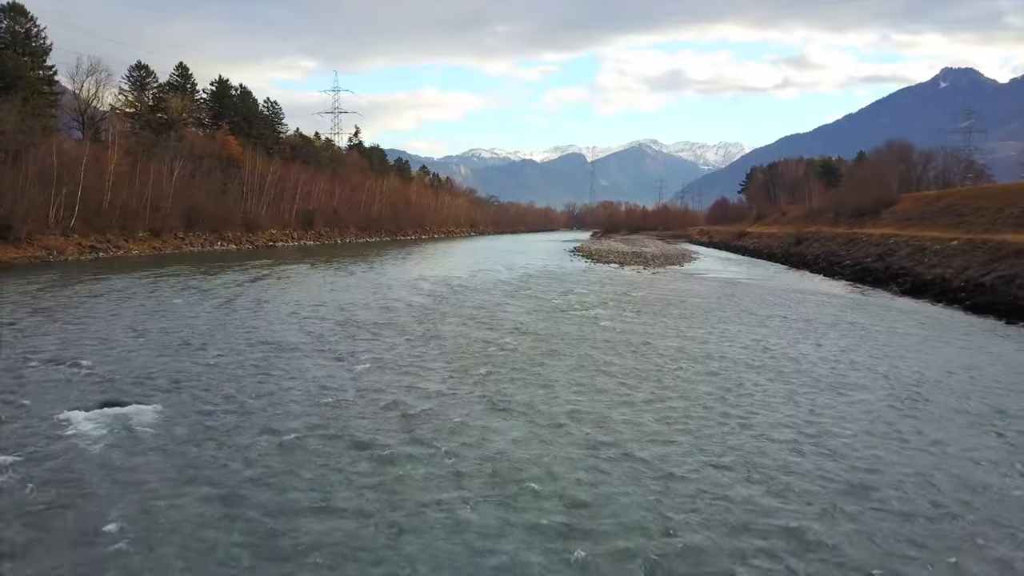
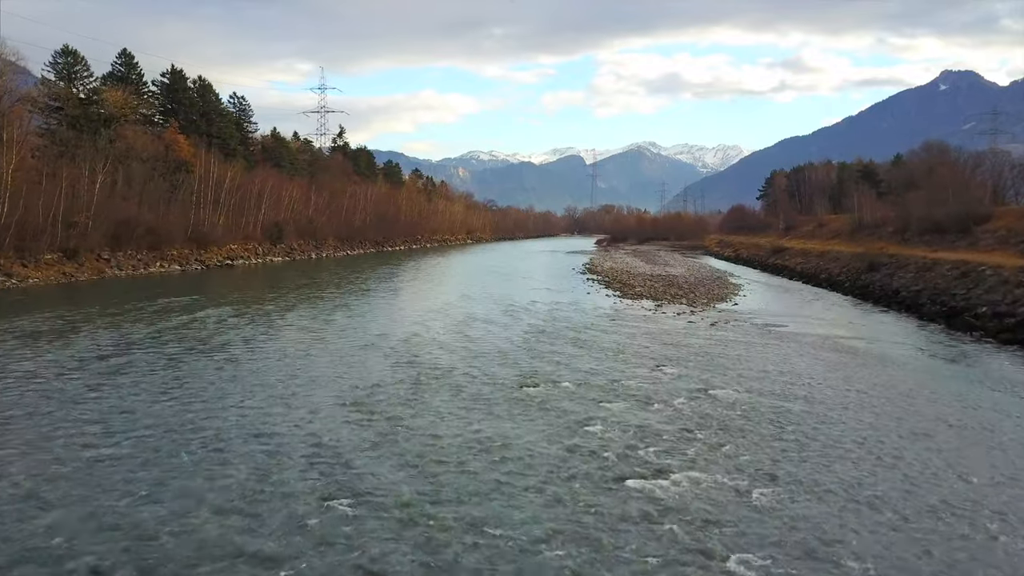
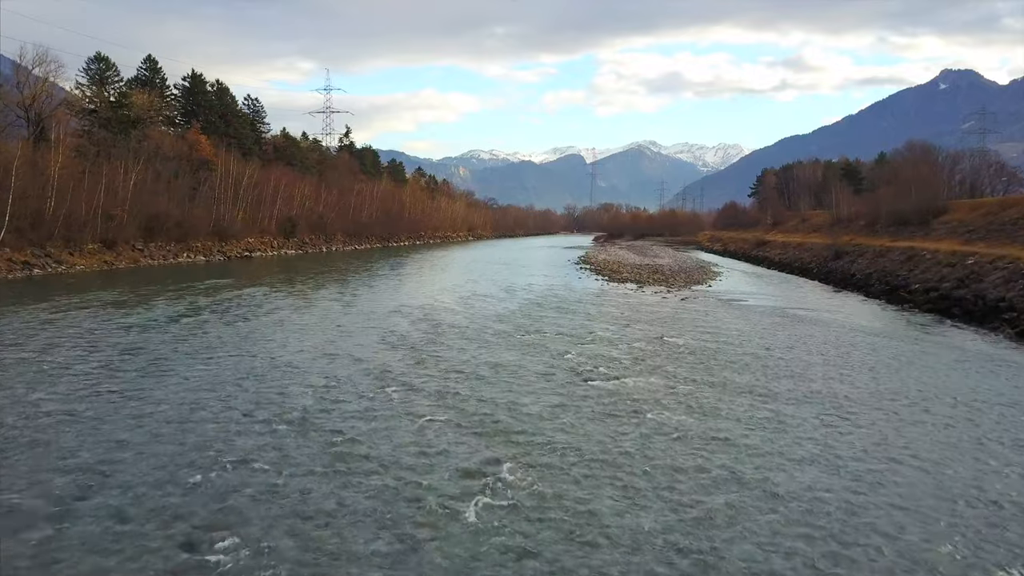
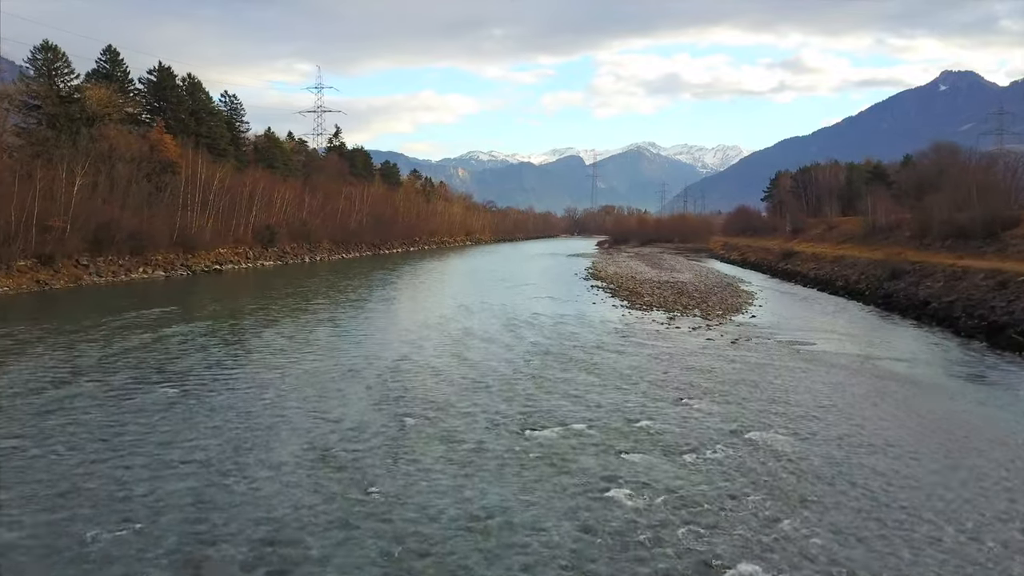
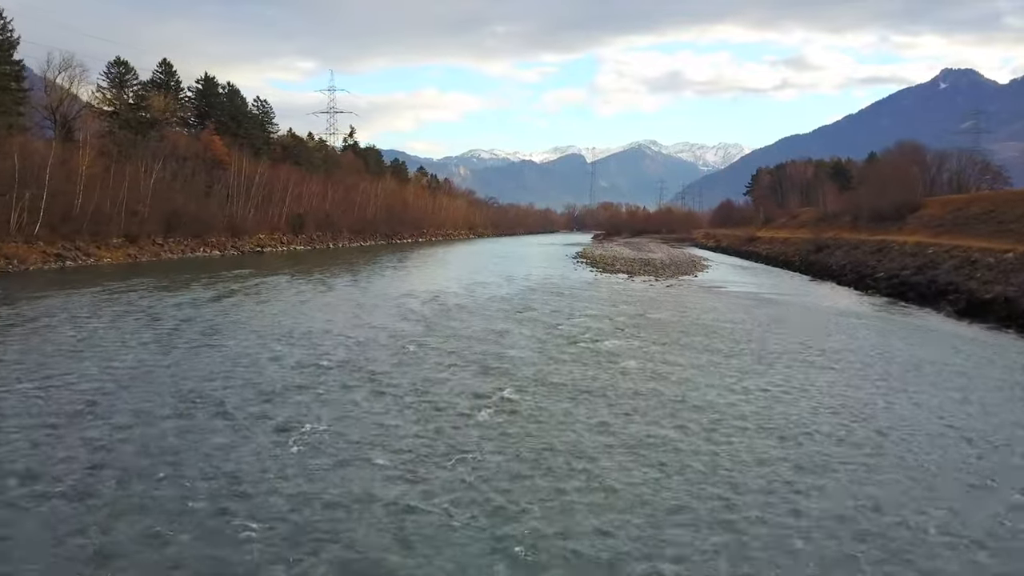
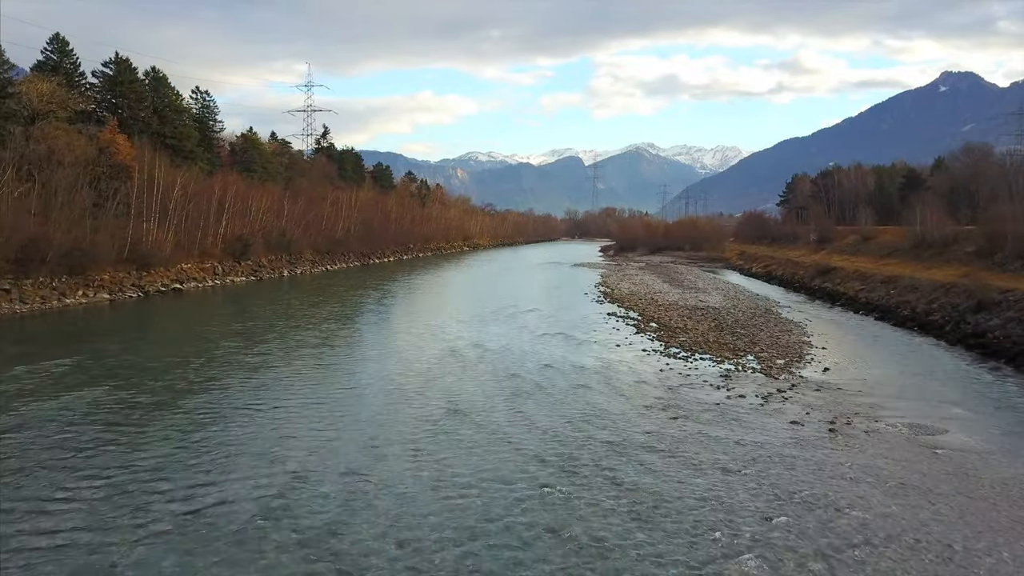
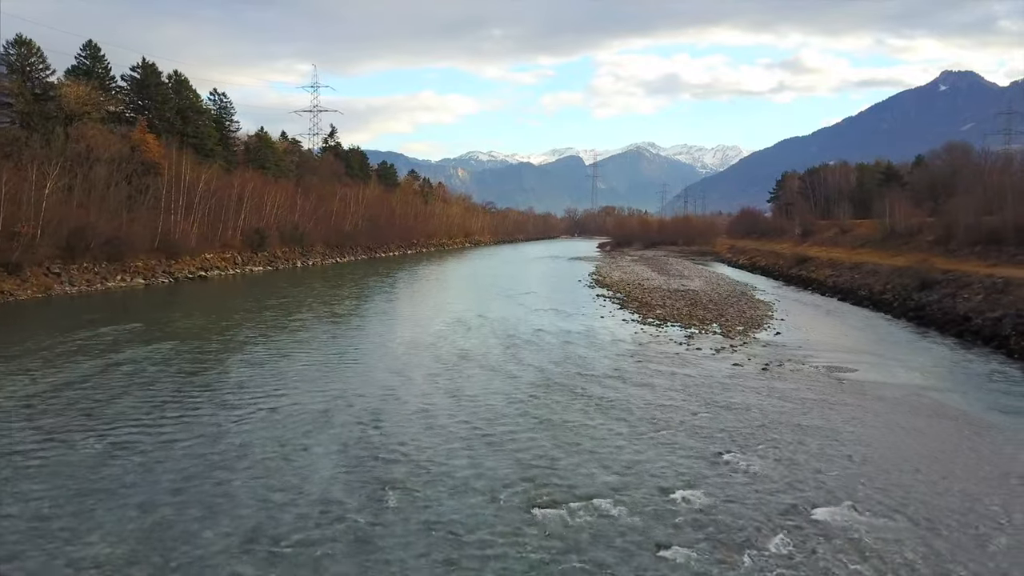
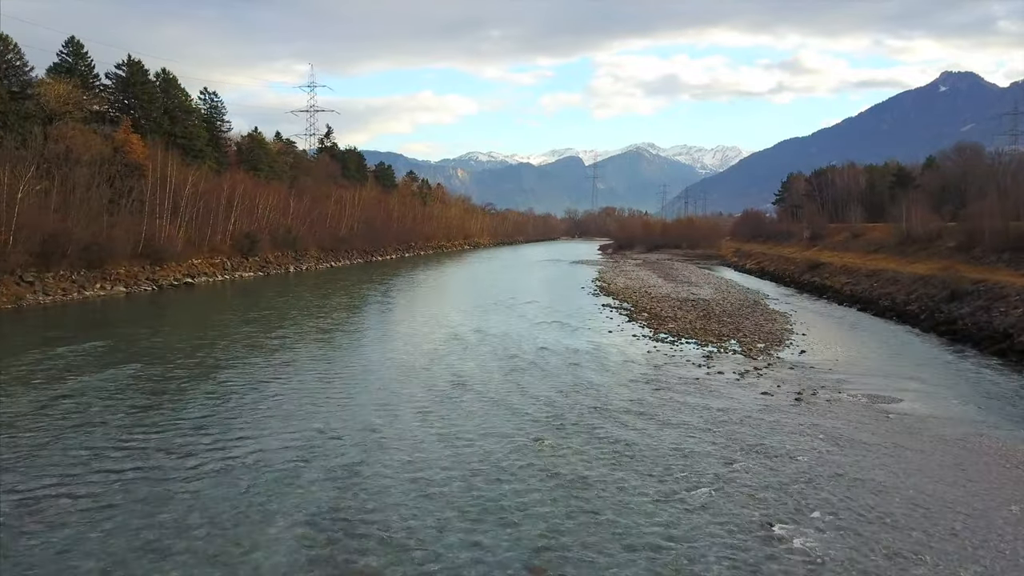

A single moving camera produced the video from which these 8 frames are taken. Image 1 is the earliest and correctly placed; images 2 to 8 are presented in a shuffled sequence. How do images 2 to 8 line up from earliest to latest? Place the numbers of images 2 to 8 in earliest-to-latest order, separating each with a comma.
5, 3, 2, 4, 7, 8, 6
